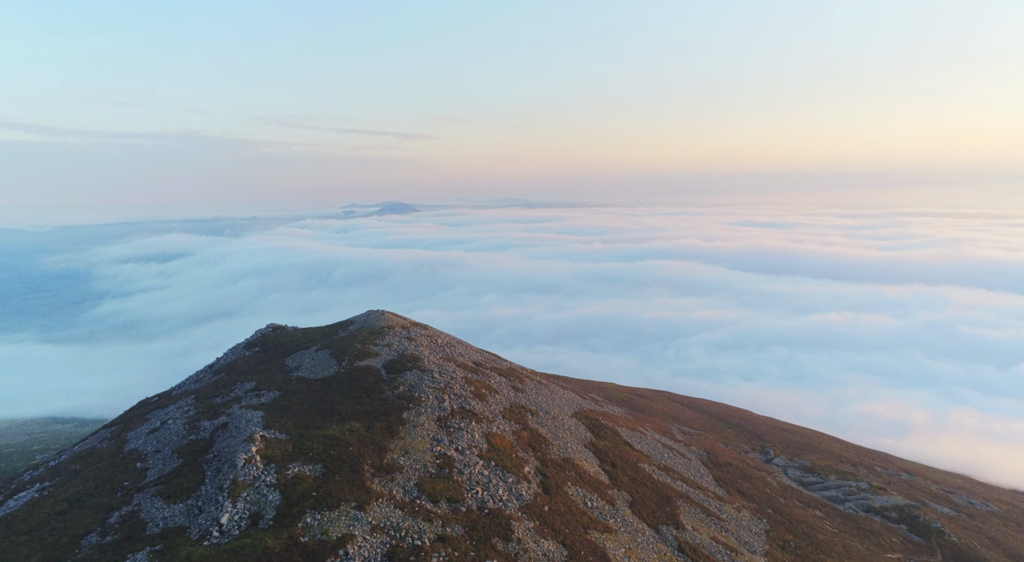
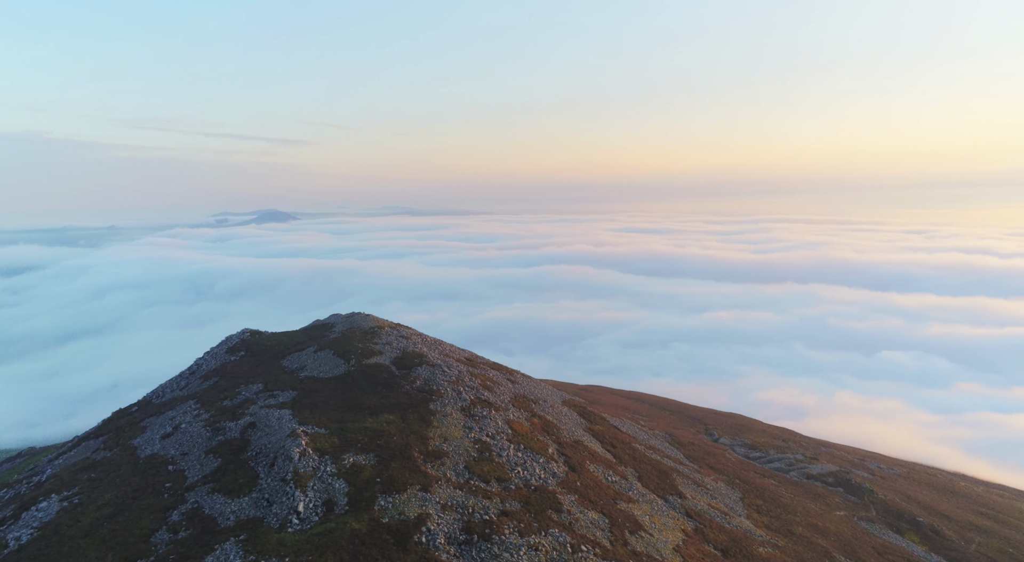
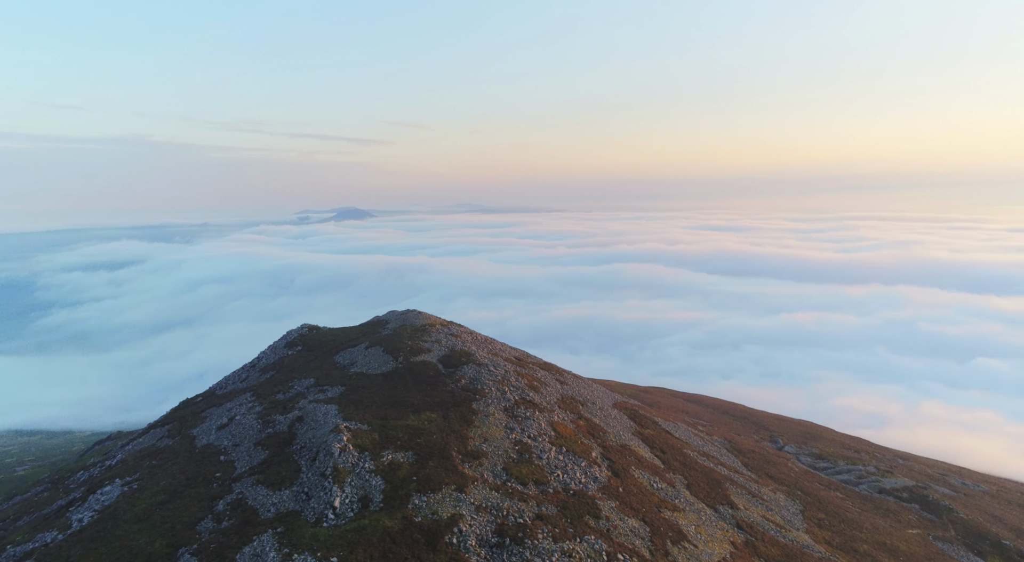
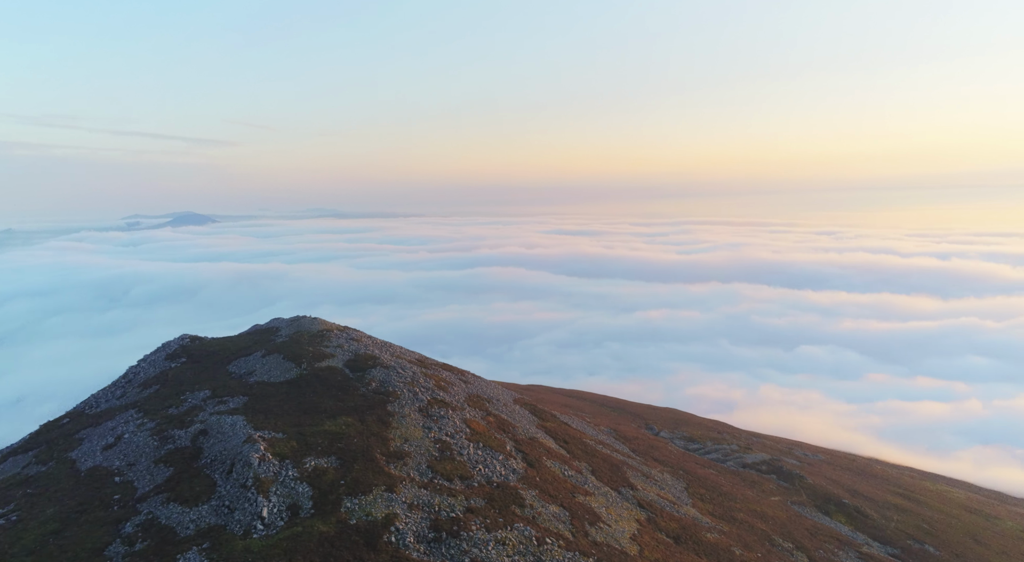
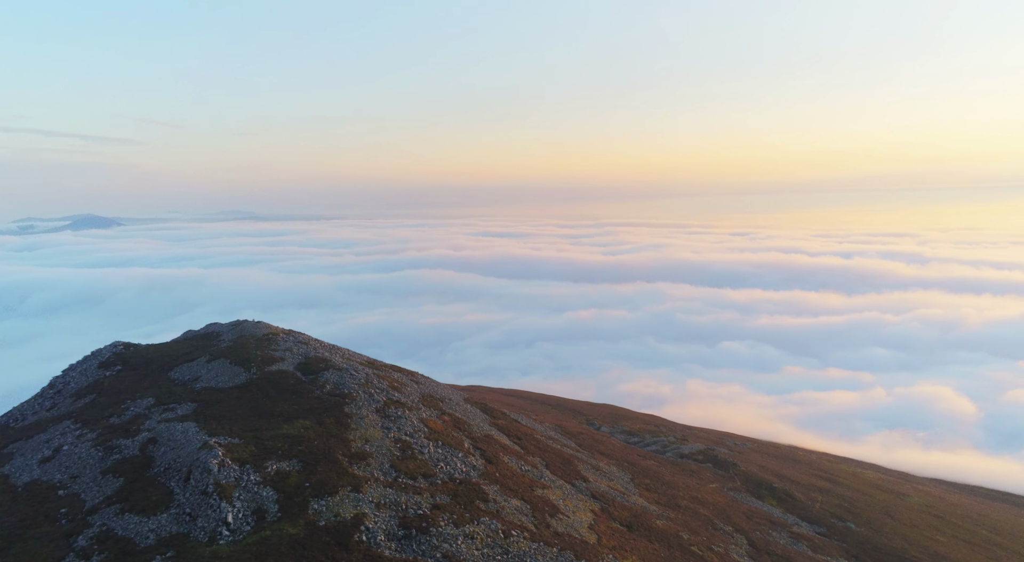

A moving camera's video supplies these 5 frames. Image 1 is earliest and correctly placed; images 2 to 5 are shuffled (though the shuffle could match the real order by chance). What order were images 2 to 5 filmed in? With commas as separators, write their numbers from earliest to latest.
3, 2, 4, 5
